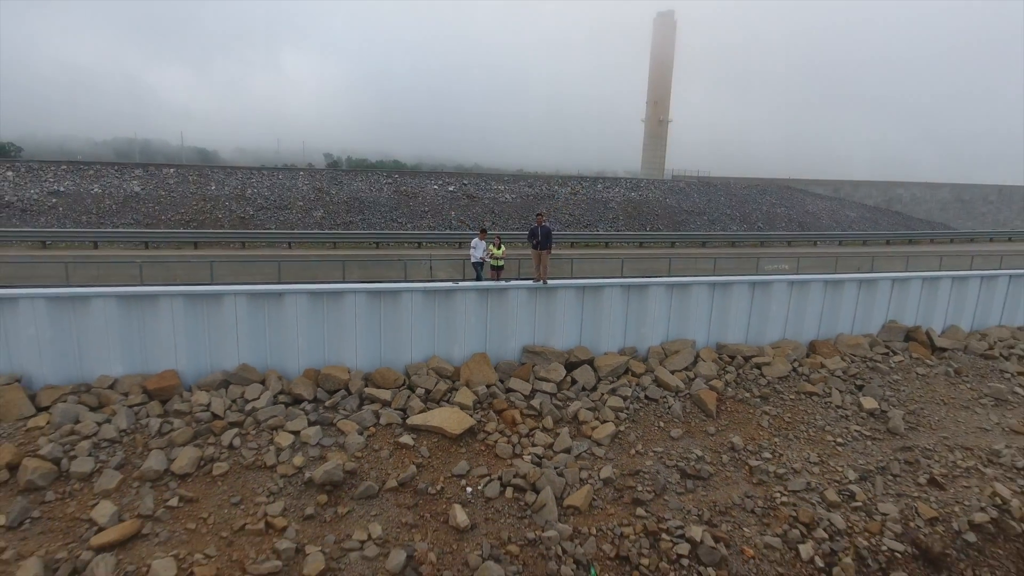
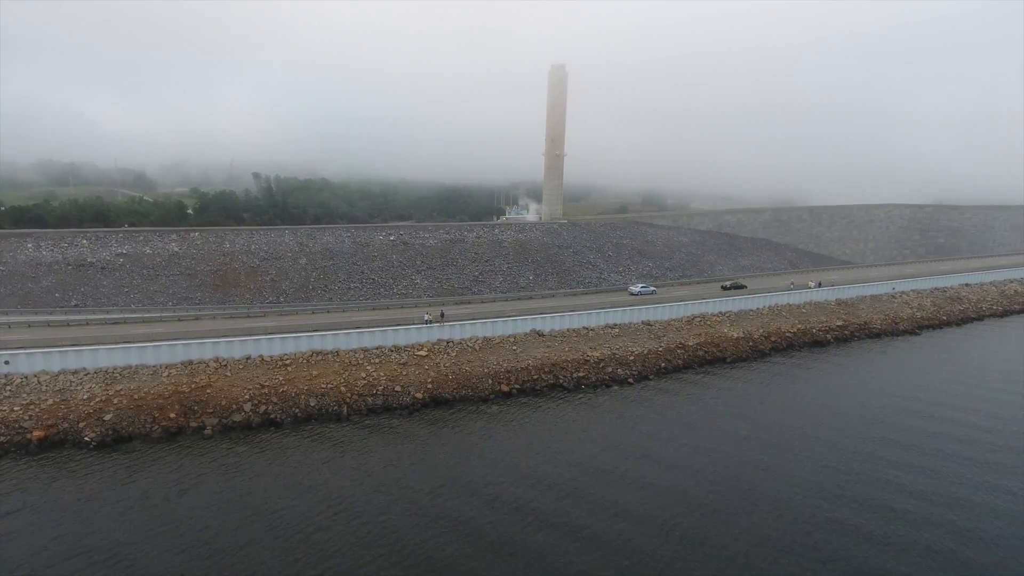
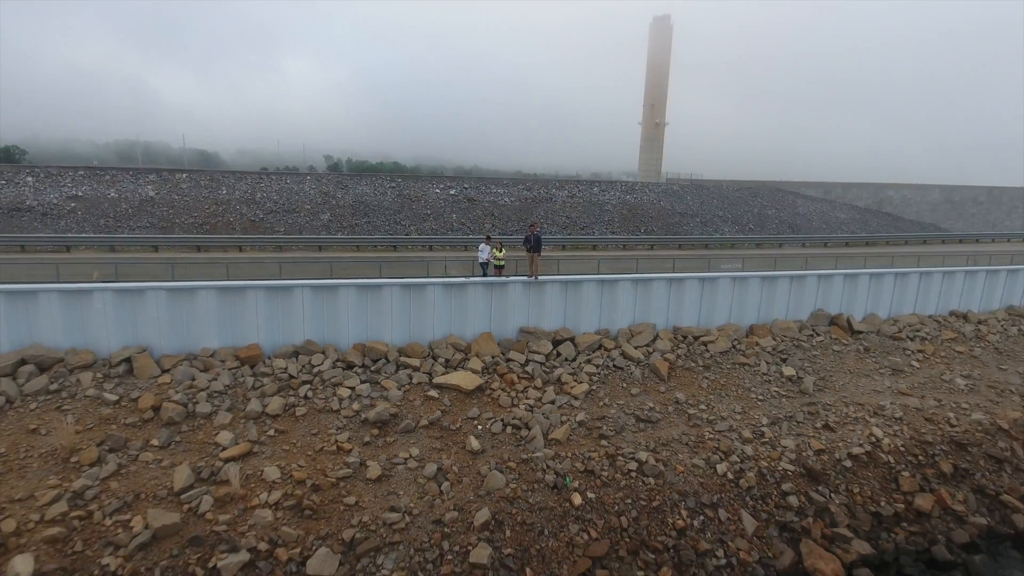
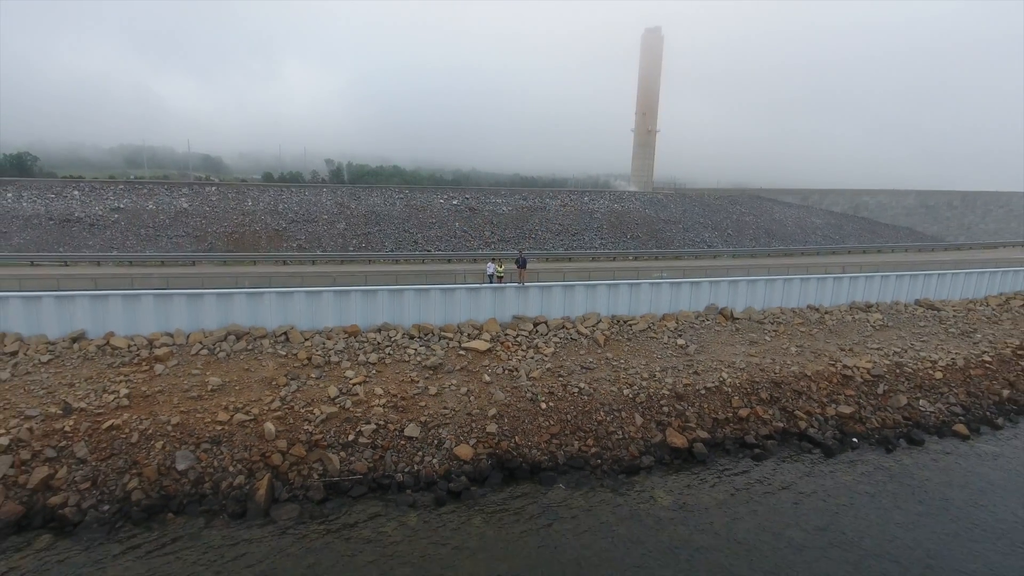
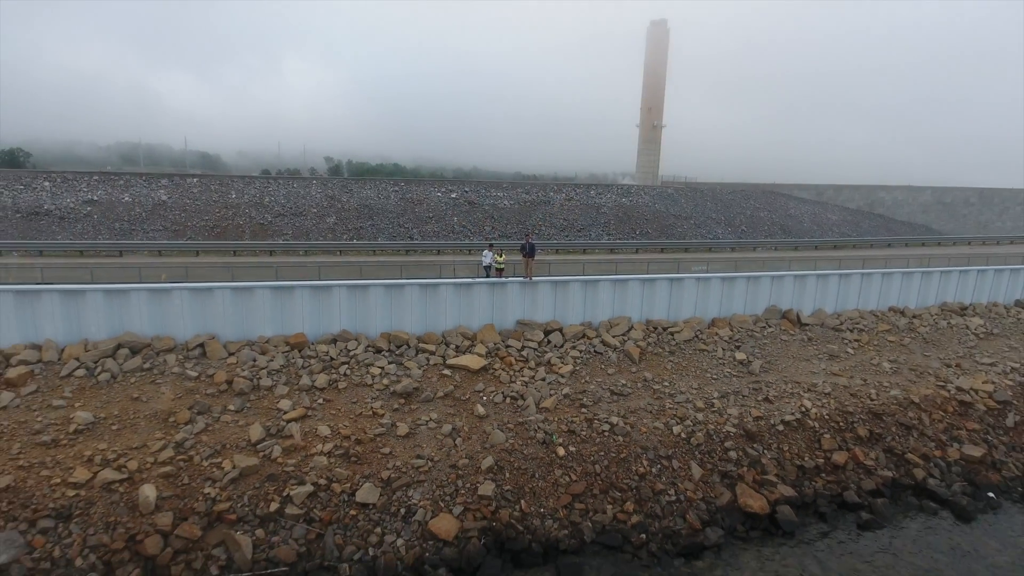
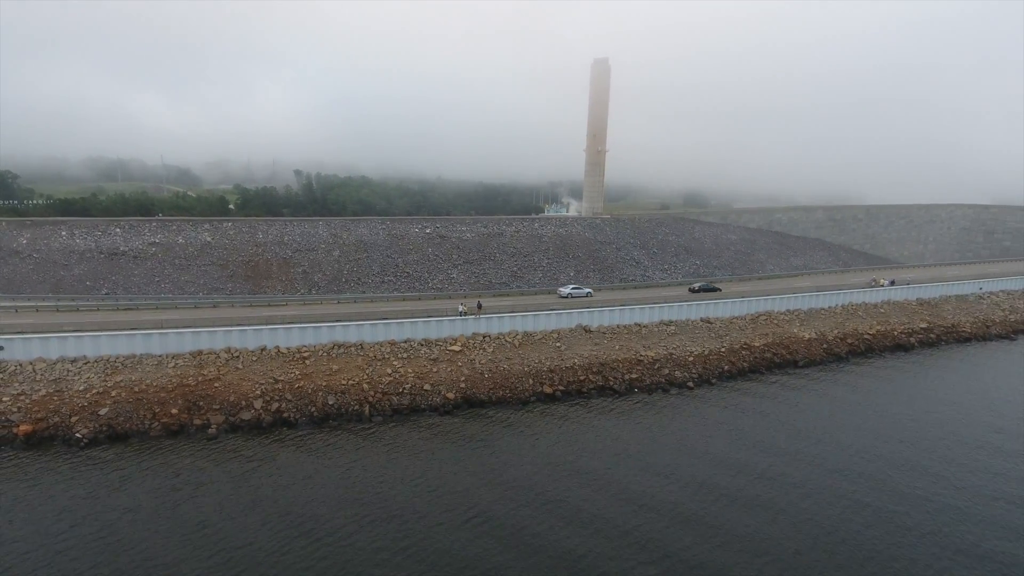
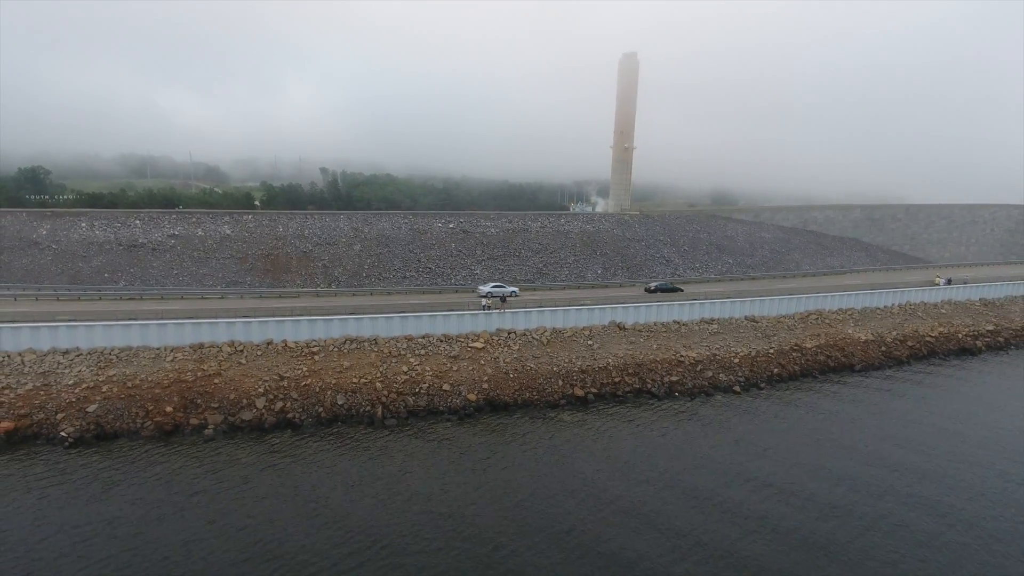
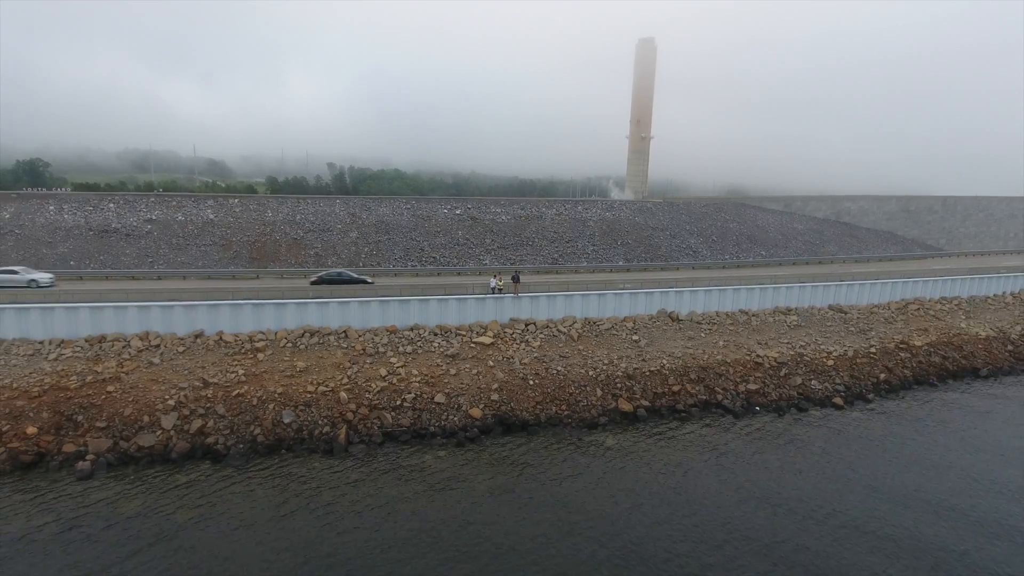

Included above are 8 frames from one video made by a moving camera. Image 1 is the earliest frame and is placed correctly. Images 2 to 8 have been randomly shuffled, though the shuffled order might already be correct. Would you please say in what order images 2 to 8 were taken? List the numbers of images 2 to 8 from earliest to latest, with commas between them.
3, 5, 4, 8, 7, 6, 2
